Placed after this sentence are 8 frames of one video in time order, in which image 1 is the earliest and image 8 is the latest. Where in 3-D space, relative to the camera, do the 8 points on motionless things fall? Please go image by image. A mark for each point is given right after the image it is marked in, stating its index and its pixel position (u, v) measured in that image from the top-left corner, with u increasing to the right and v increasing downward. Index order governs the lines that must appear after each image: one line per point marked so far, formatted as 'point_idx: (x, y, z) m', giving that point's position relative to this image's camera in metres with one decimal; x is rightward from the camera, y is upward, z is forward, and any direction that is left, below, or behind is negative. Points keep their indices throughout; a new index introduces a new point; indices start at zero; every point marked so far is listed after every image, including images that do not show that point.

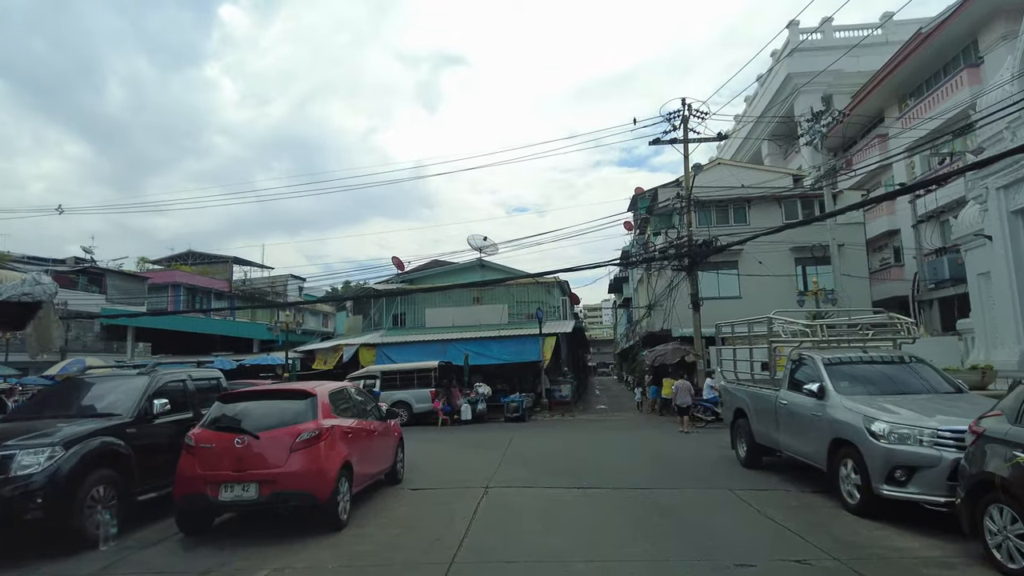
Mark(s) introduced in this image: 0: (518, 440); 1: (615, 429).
0: (+0.2, -3.5, +15.5) m
1: (+2.8, -3.9, +18.0) m
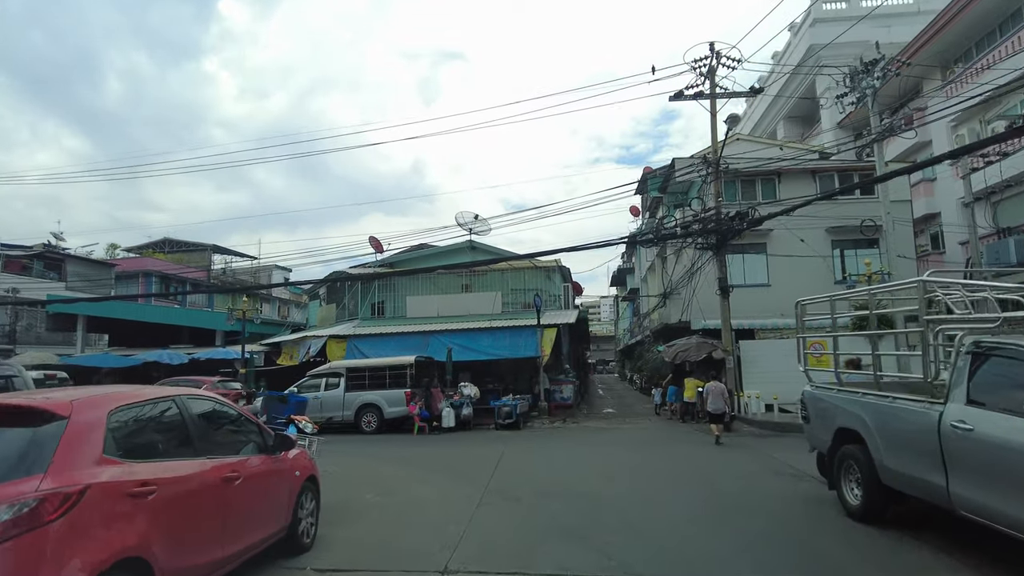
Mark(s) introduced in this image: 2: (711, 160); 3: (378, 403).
0: (-0.1, -3.0, +11.9) m
1: (+2.6, -3.4, +14.4) m
2: (+5.7, +3.7, +19.1) m
3: (-3.6, -3.0, +17.4) m
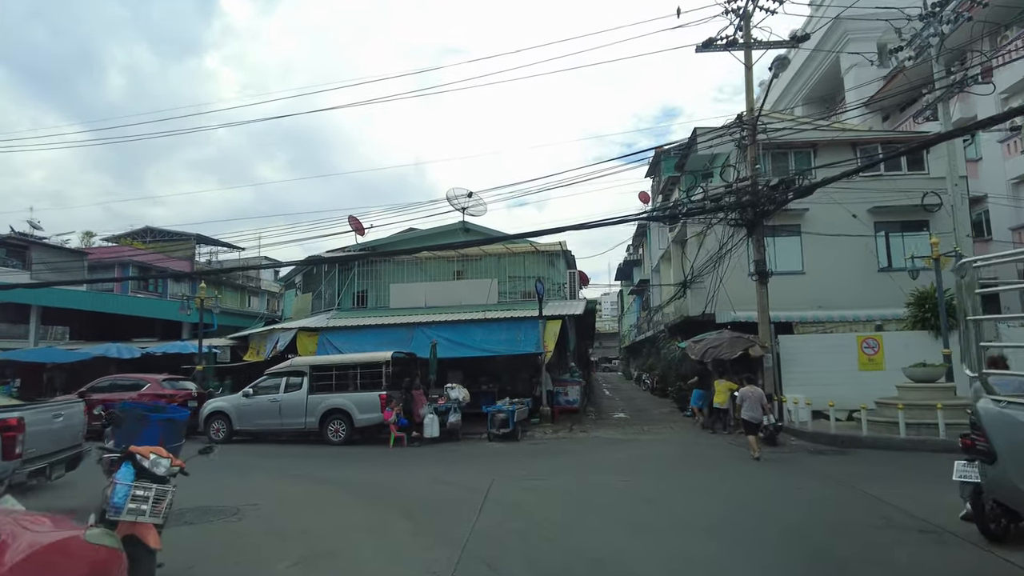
0: (-0.1, -2.7, +9.0) m
1: (+2.5, -3.1, +11.5) m
2: (+5.7, +4.1, +16.2) m
3: (-3.6, -2.6, +14.5) m
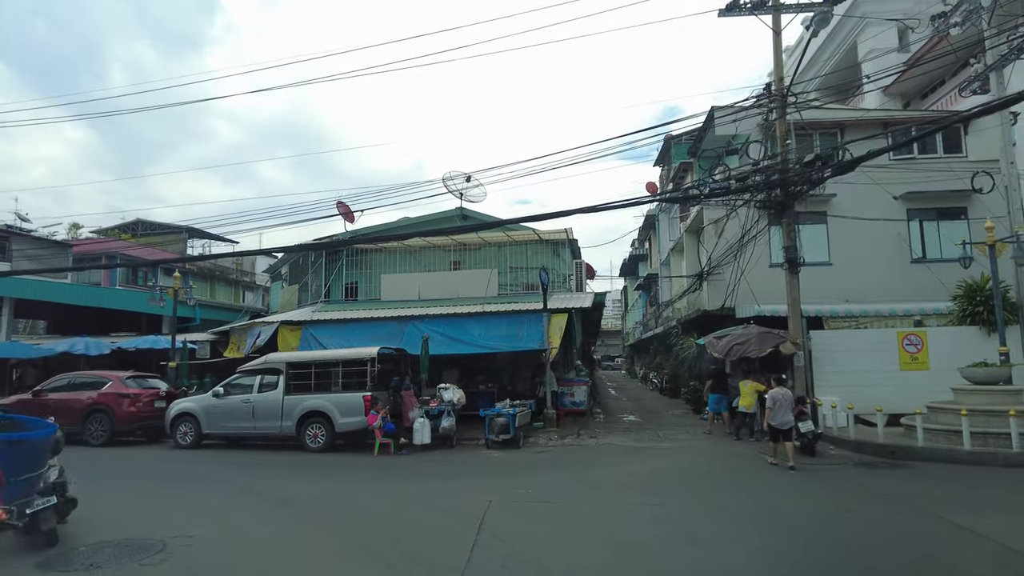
0: (-0.1, -2.4, +7.4) m
1: (+2.5, -2.8, +9.9) m
2: (+5.7, +4.3, +14.5) m
3: (-3.6, -2.4, +12.9) m
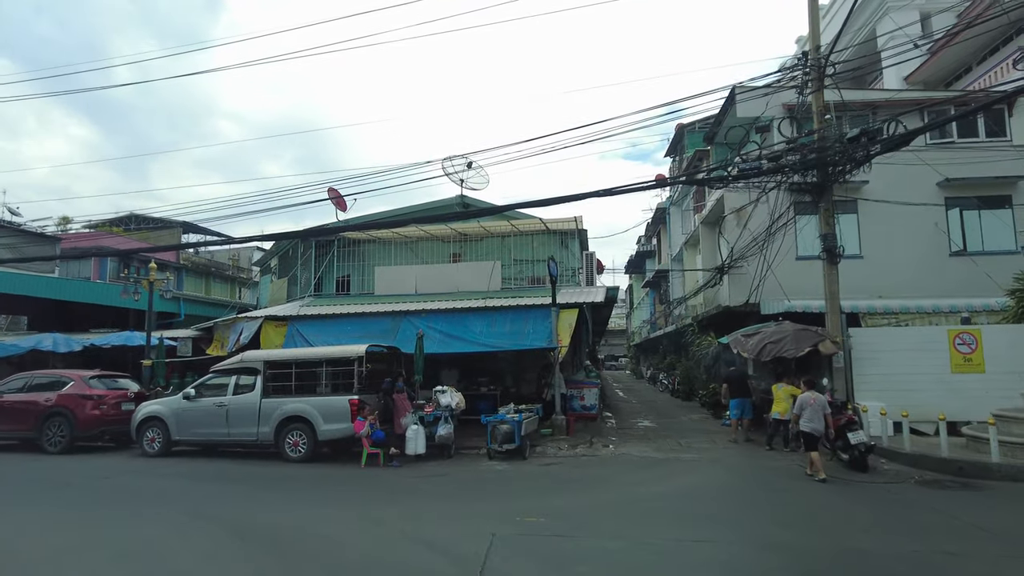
0: (-0.1, -2.3, +5.9) m
1: (+2.6, -2.7, +8.4) m
2: (+5.8, +4.5, +13.1) m
3: (-3.5, -2.2, +11.5) m
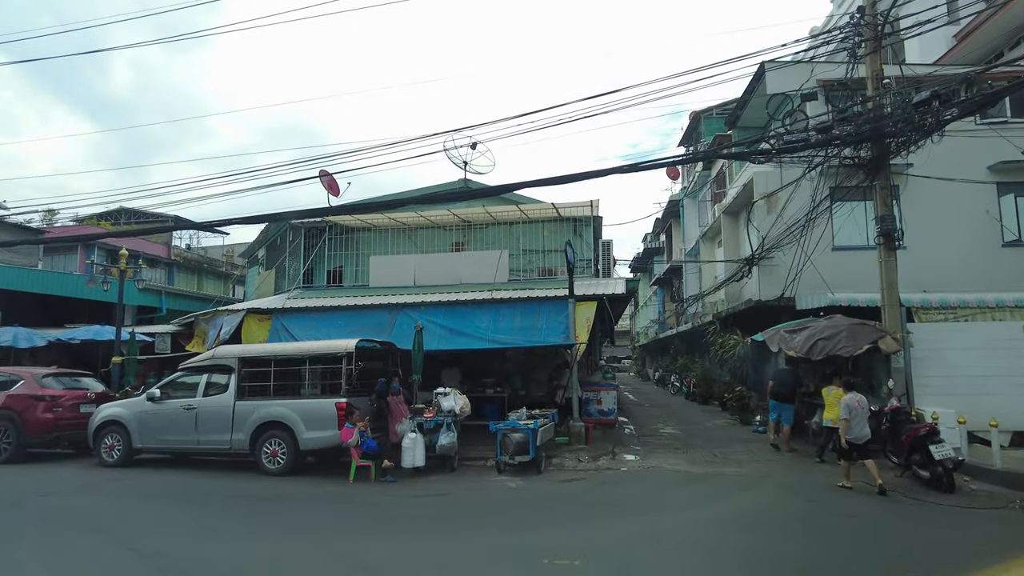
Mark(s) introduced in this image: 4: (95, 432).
0: (+0.2, -2.1, +4.3) m
1: (+2.8, -2.5, +6.8) m
2: (+6.1, +4.6, +11.5) m
3: (-3.3, -2.0, +9.9) m
4: (-7.0, -2.4, +11.1) m
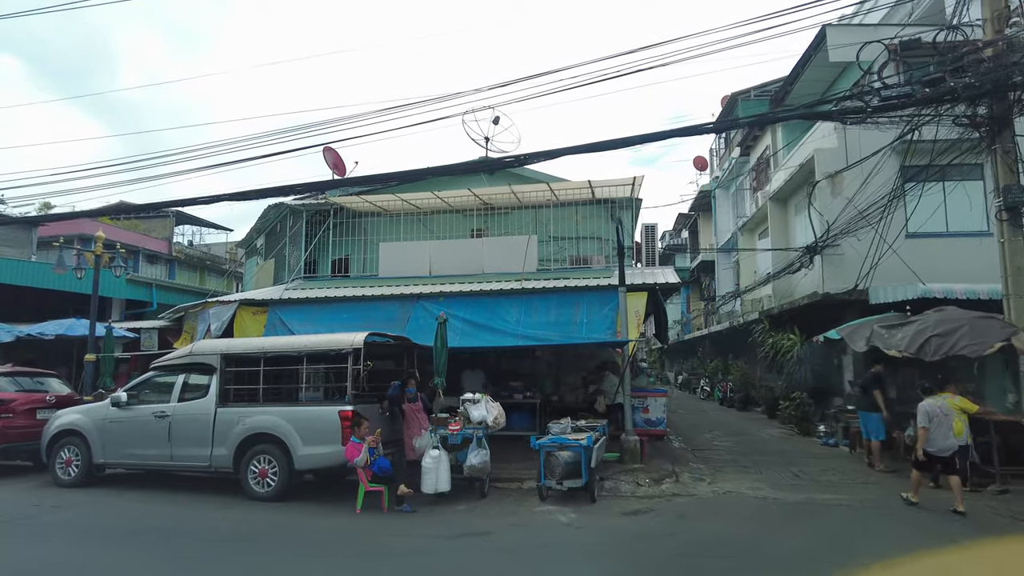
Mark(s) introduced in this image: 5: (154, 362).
0: (+0.7, -1.8, +2.3) m
1: (+3.3, -2.3, +4.8) m
2: (+6.7, +4.8, +9.5) m
3: (-2.8, -1.7, +7.9) m
4: (-6.4, -2.2, +9.2) m
5: (-4.9, -1.0, +9.2) m
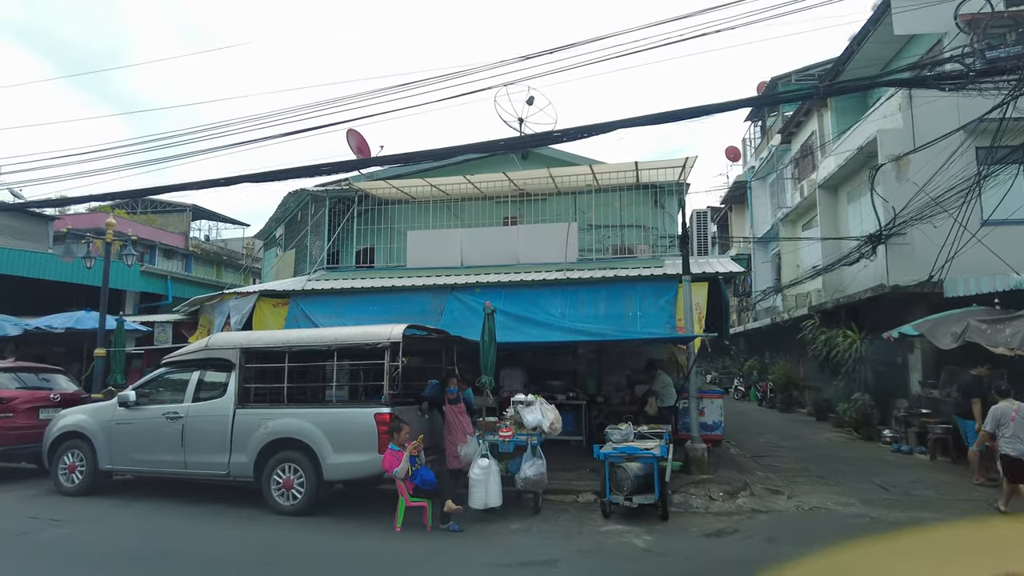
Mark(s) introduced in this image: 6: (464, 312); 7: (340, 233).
0: (+1.2, -1.7, +1.3) m
1: (+3.9, -2.1, +3.8) m
2: (+7.4, +5.0, +8.3) m
3: (-2.2, -1.6, +7.0) m
4: (-5.7, -2.0, +8.3) m
5: (-4.3, -0.9, +8.3) m
6: (-0.8, -0.4, +10.7) m
7: (-3.9, +1.2, +14.8) m
